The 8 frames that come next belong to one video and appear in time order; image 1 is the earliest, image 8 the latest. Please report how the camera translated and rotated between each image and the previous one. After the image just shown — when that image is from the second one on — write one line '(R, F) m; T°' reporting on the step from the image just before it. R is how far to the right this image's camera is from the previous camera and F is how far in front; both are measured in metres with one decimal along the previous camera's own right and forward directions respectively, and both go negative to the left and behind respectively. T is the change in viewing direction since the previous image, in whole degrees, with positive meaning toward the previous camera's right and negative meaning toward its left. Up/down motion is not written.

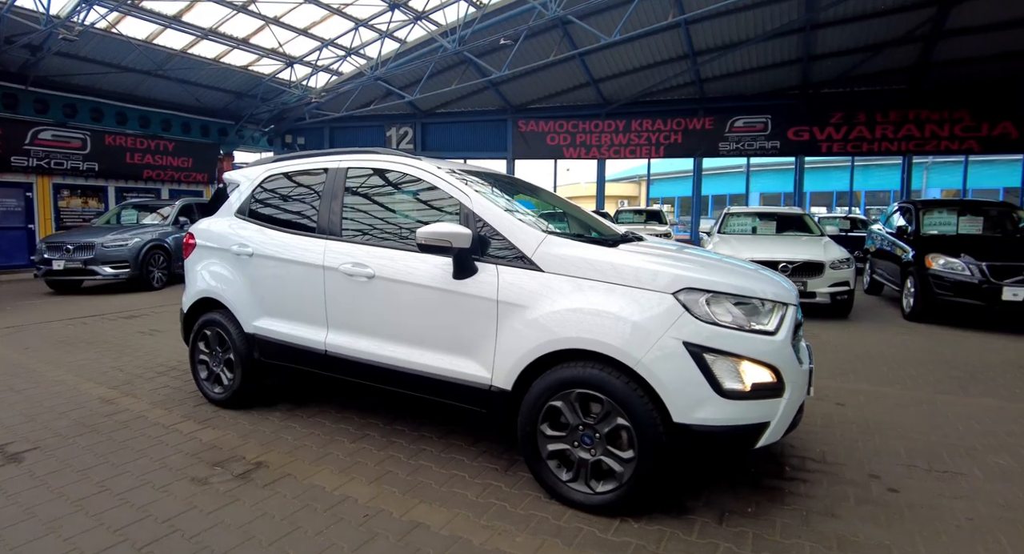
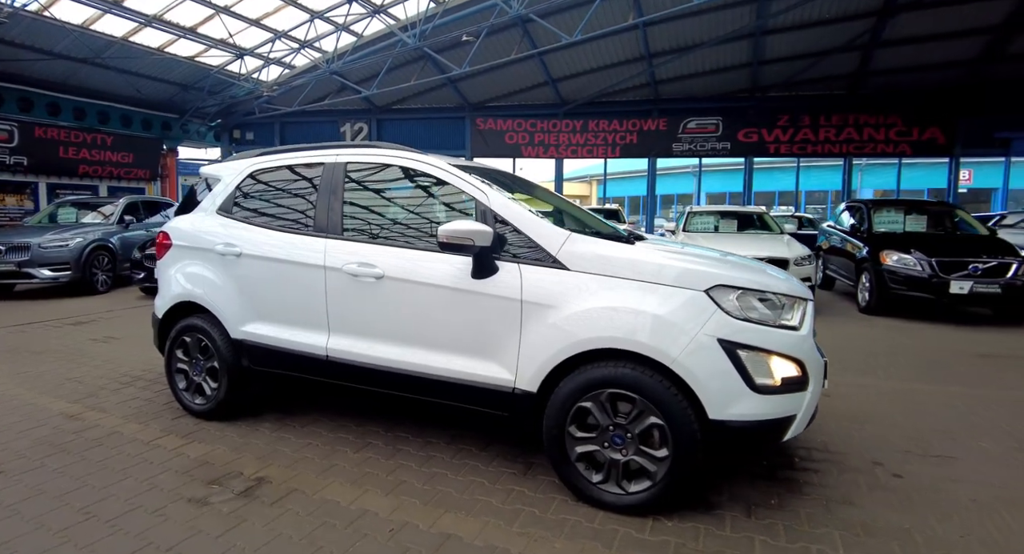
(-0.4, +0.1) m; +5°
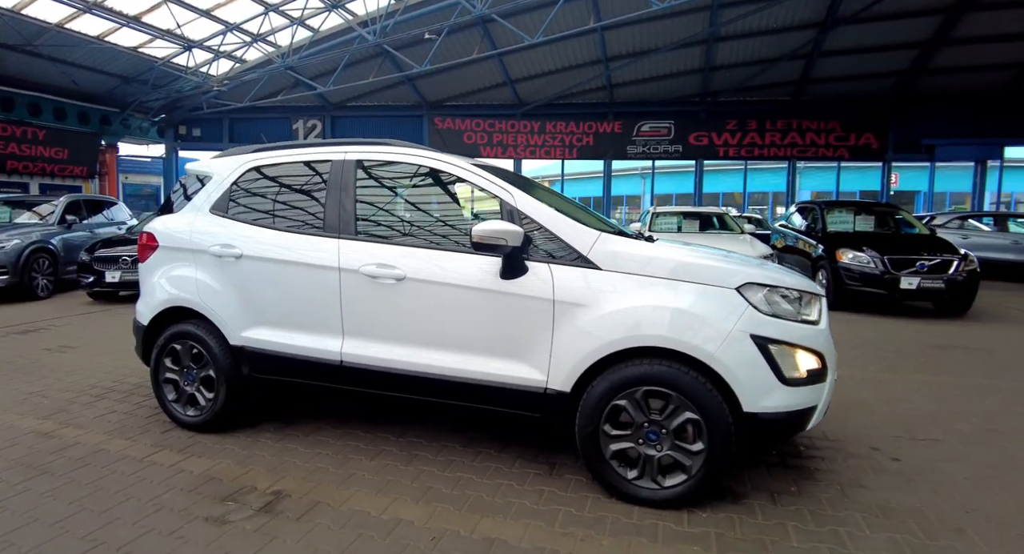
(-0.4, 0.0) m; +5°
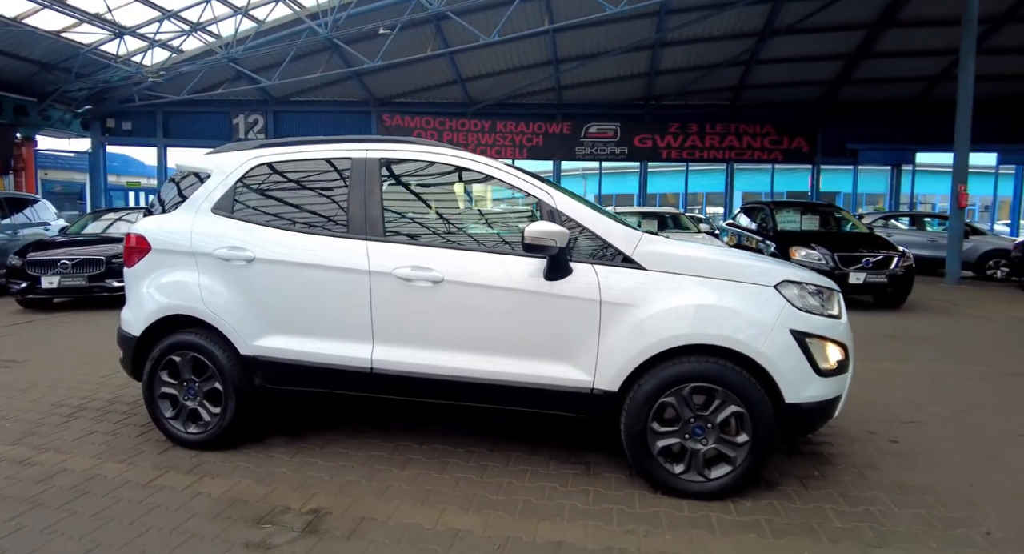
(-0.5, +0.1) m; +6°
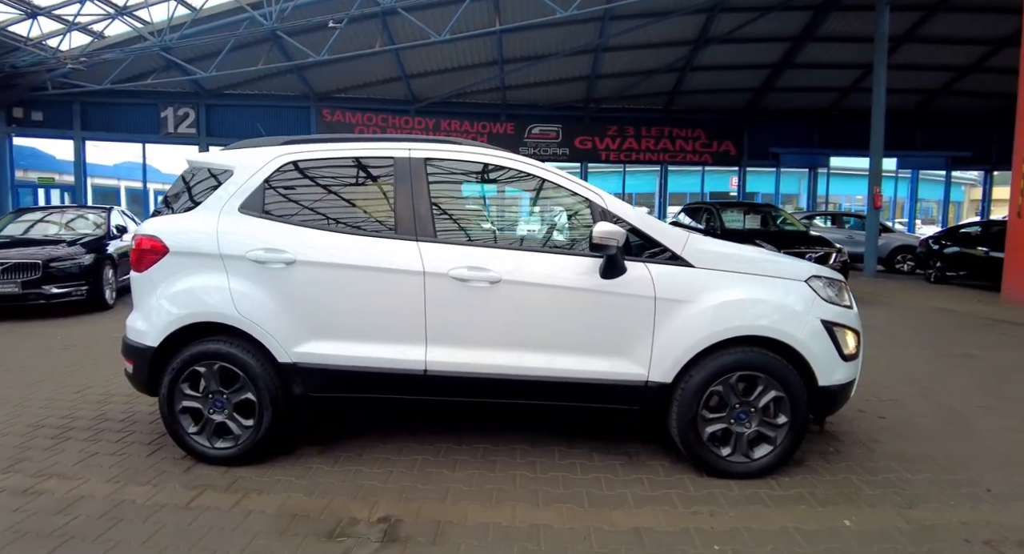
(-0.7, 0.0) m; +7°
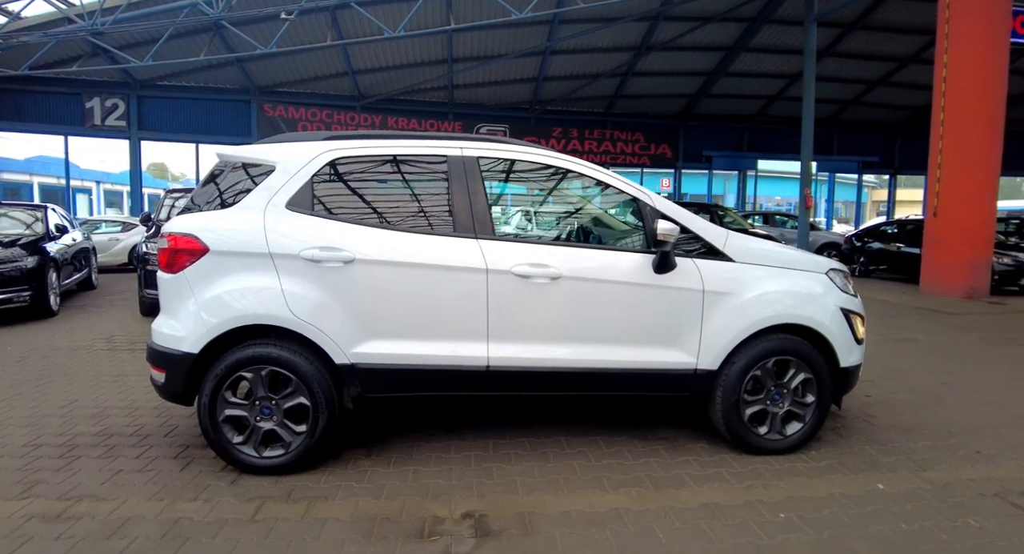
(-0.7, 0.0) m; +7°
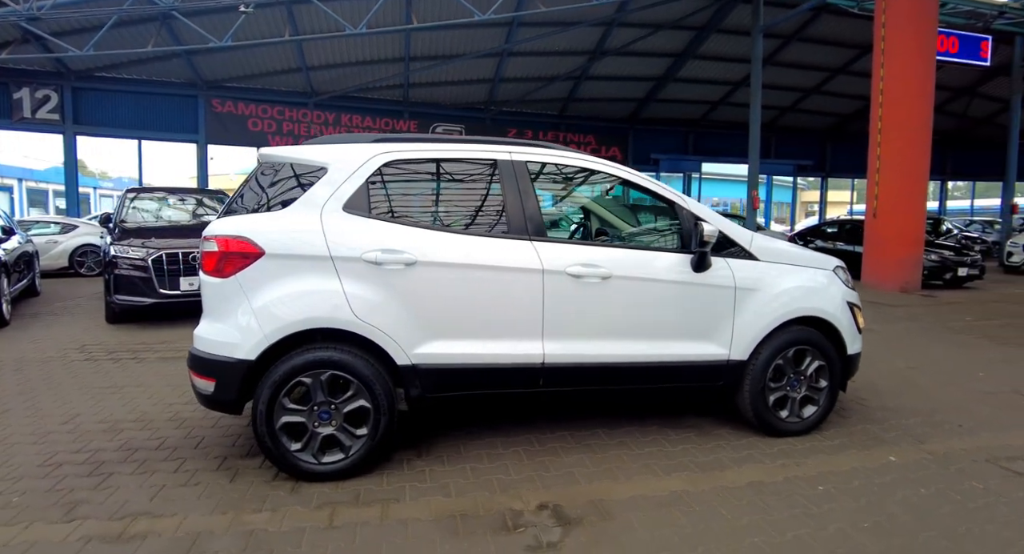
(-0.6, -0.1) m; +6°
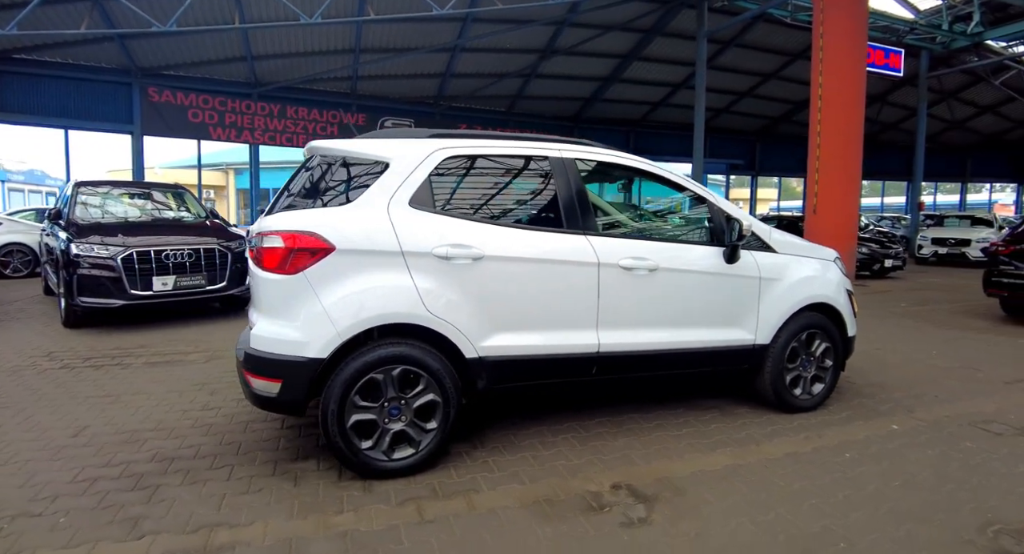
(-0.7, -0.1) m; +7°
